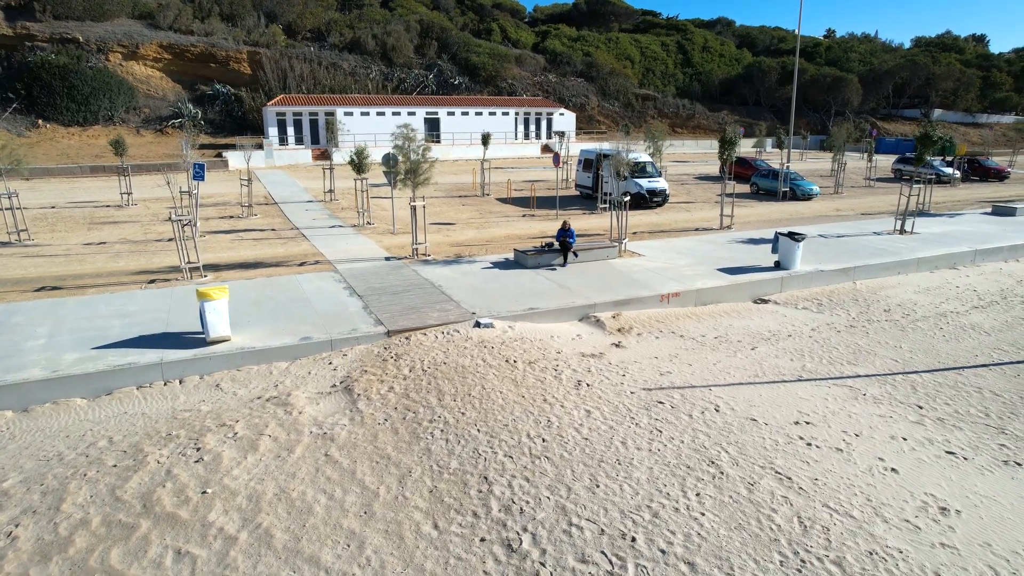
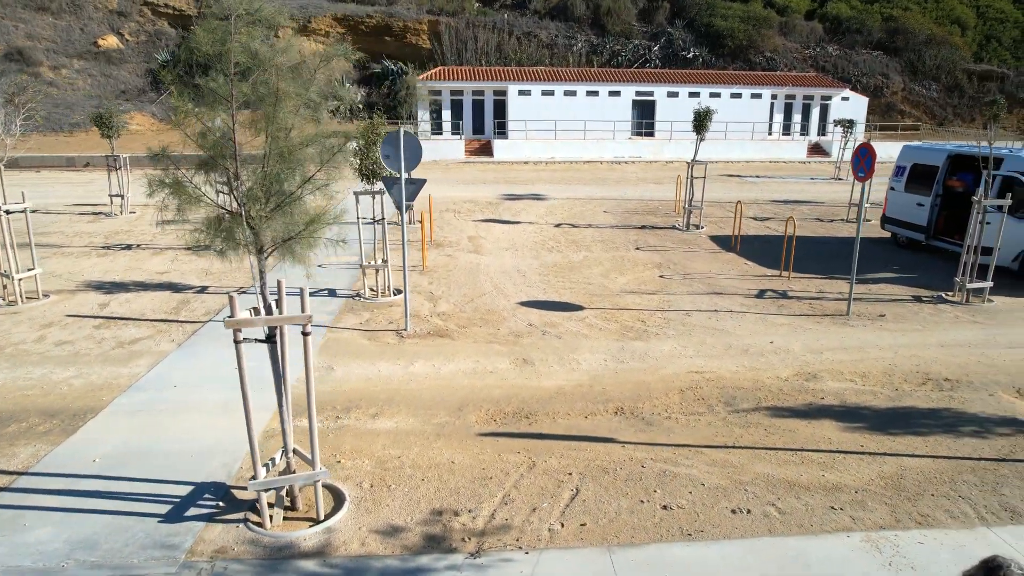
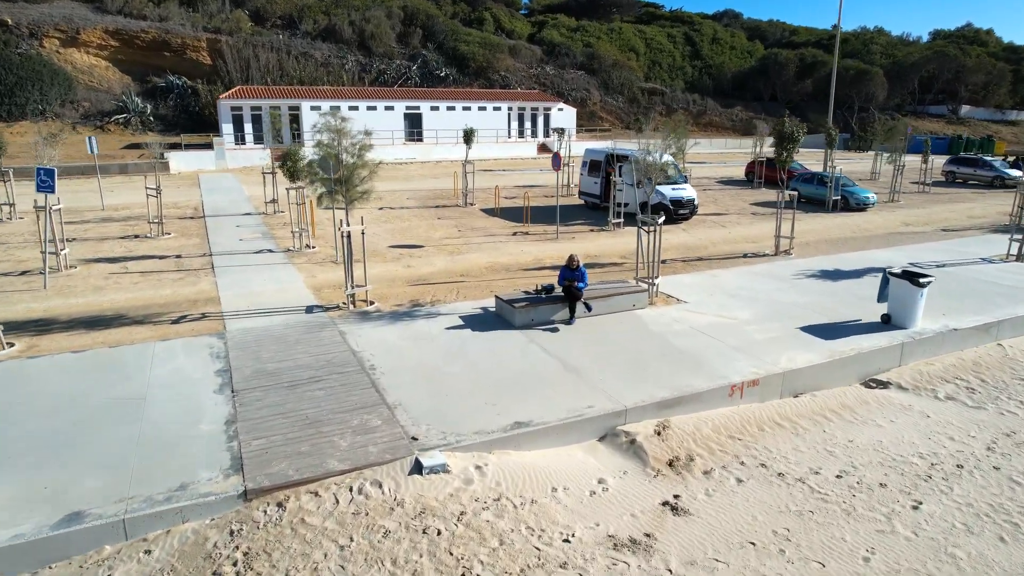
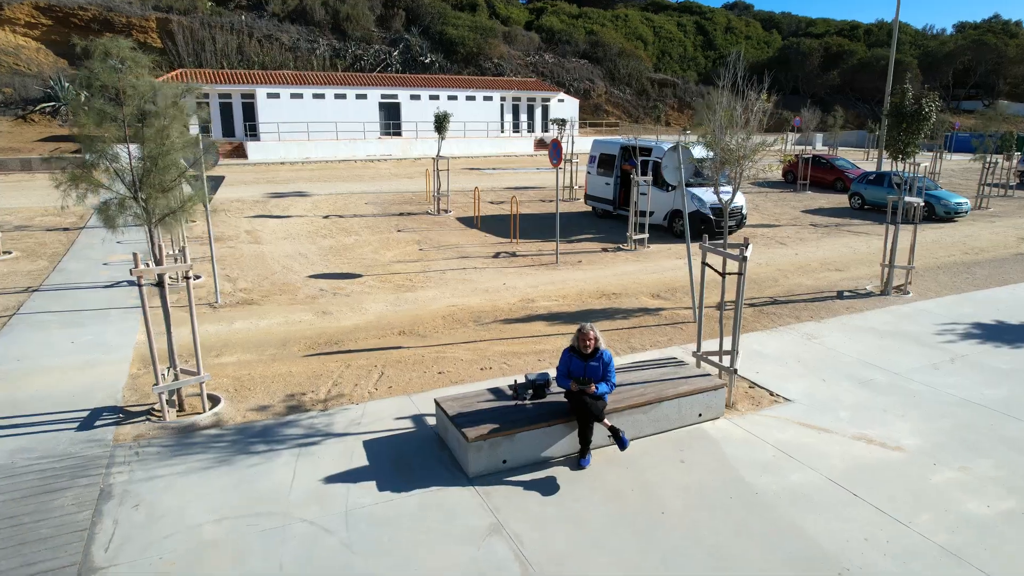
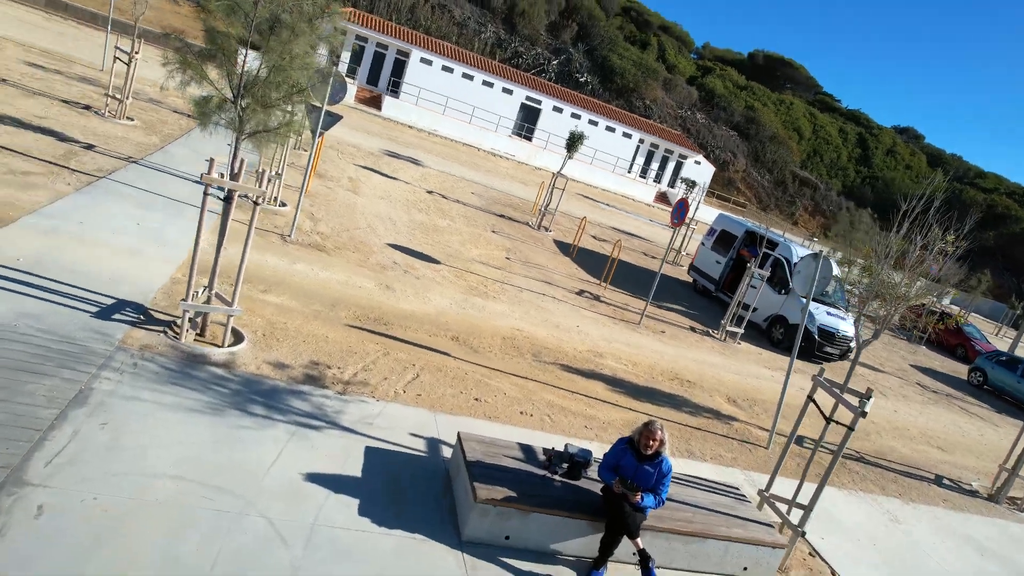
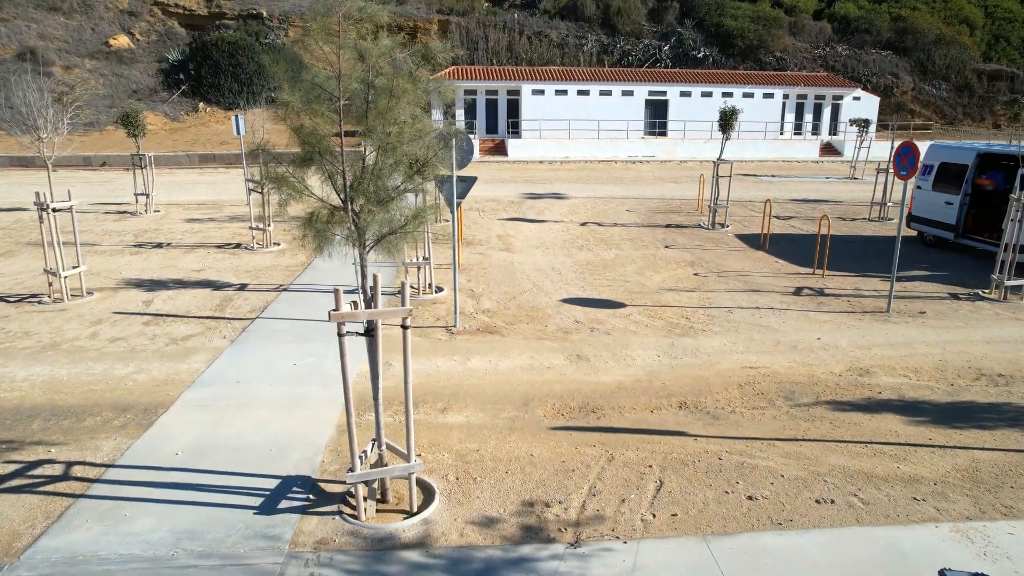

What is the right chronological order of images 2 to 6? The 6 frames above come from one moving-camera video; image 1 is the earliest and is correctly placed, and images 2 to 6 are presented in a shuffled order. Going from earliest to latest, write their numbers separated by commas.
3, 4, 5, 6, 2
